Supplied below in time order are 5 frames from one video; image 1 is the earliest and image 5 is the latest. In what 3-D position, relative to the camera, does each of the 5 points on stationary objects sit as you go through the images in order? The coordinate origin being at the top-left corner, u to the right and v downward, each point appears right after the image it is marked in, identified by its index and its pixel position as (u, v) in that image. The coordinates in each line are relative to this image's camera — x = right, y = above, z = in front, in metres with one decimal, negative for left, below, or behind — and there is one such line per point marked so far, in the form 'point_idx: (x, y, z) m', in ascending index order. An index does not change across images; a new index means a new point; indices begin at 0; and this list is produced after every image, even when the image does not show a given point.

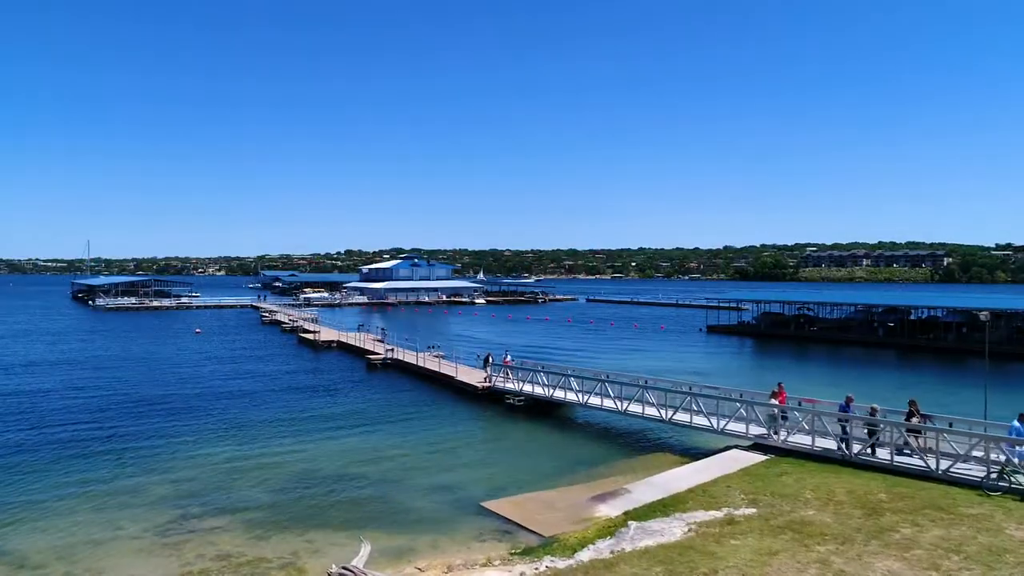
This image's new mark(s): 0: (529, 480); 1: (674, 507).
0: (+0.5, -5.4, +18.5) m
1: (+3.7, -4.9, +15.0) m
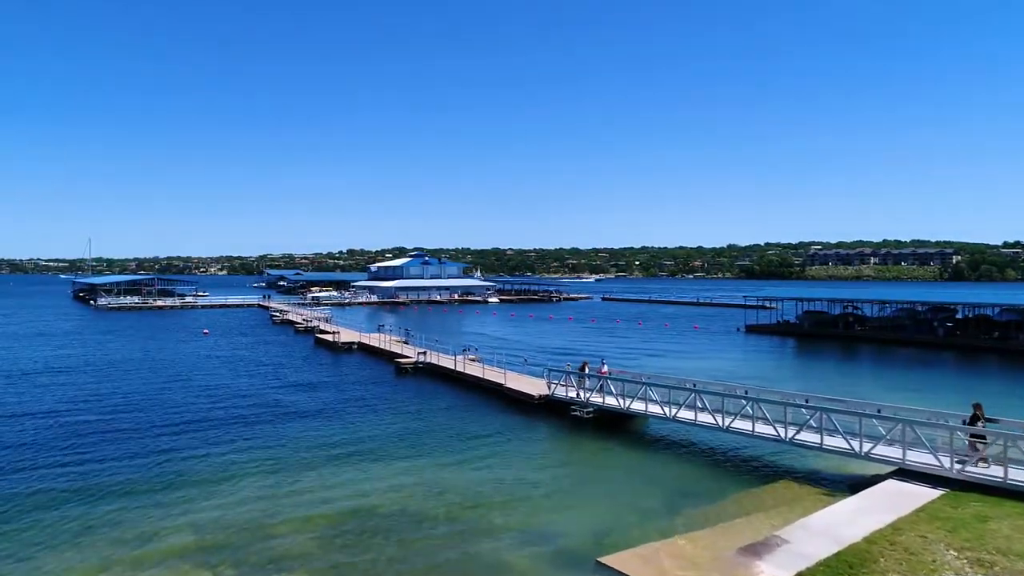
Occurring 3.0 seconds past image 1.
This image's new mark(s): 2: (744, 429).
0: (+2.8, -5.2, +14.8) m
1: (+6.0, -4.8, +11.3) m
2: (+6.7, -4.1, +19.1) m
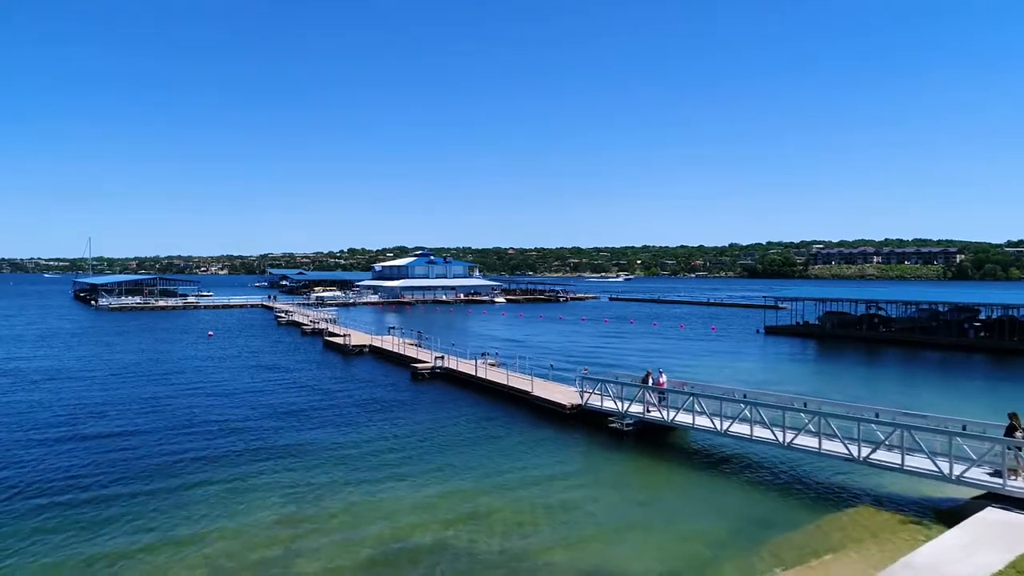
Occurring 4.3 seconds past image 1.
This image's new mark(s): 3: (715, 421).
0: (+3.9, -5.3, +13.1) m
1: (+7.1, -4.9, +9.6) m
2: (+7.8, -4.2, +17.4) m
3: (+6.1, -4.0, +19.9) m
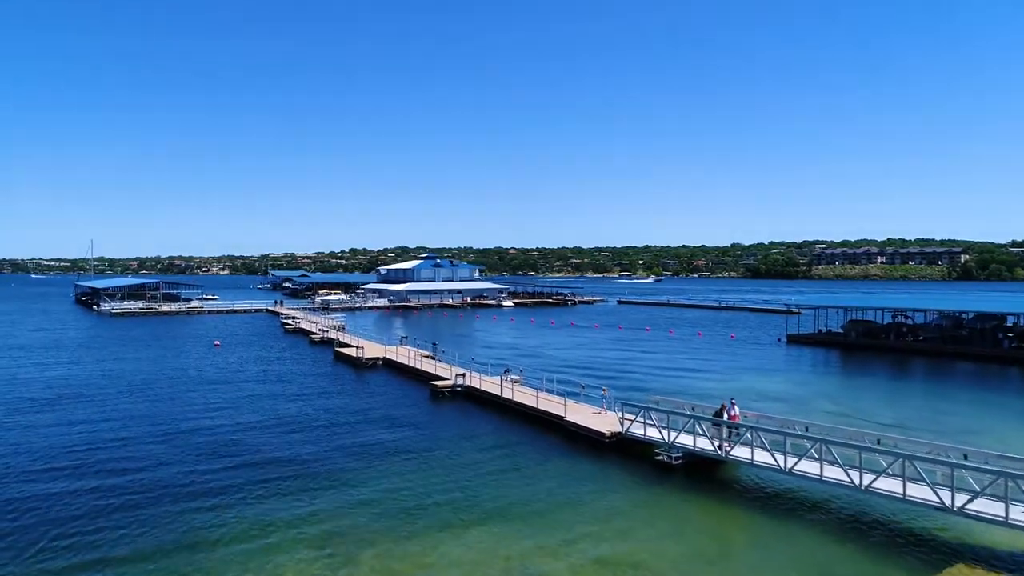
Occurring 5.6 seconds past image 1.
0: (+5.1, -6.0, +11.4) m
1: (+8.3, -5.5, +7.9) m
2: (+8.9, -4.8, +15.7) m
3: (+7.3, -4.6, +18.3) m
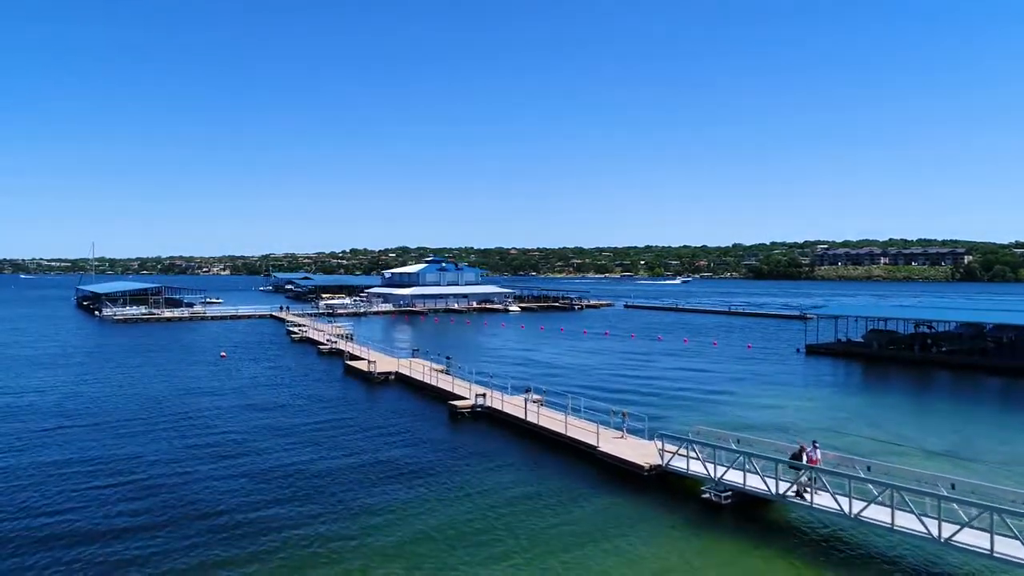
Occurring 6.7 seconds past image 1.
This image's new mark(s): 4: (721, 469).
0: (+6.2, -6.8, +10.1) m
1: (+9.4, -6.3, +6.6) m
2: (+10.0, -5.6, +14.4) m
3: (+8.3, -5.4, +16.9) m
4: (+6.2, -5.3, +19.4) m
